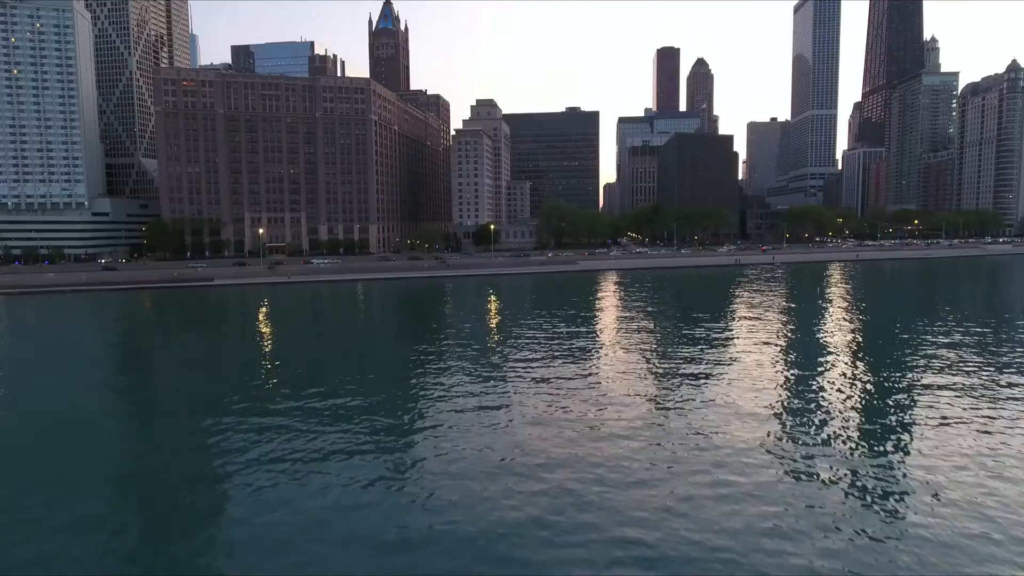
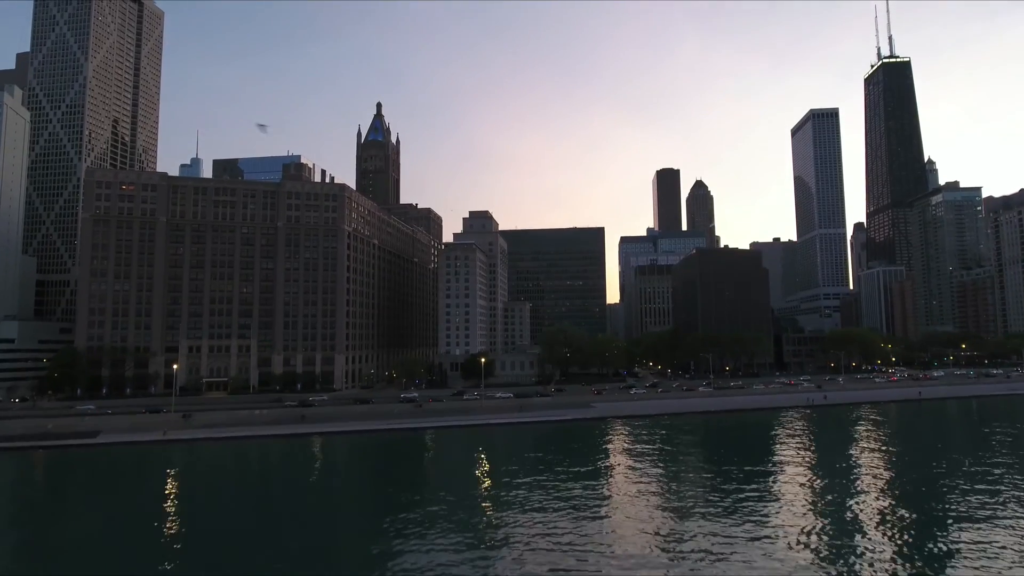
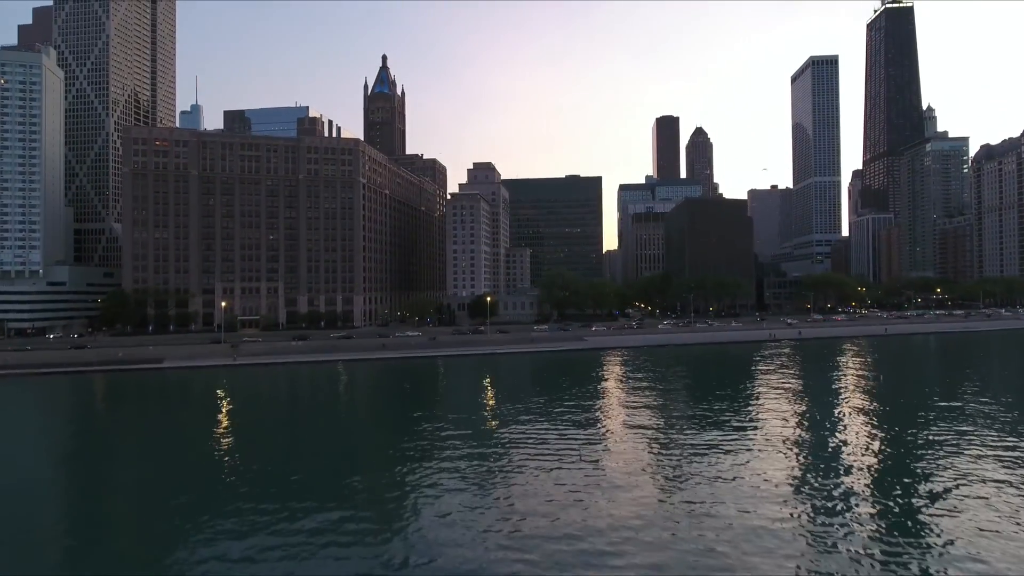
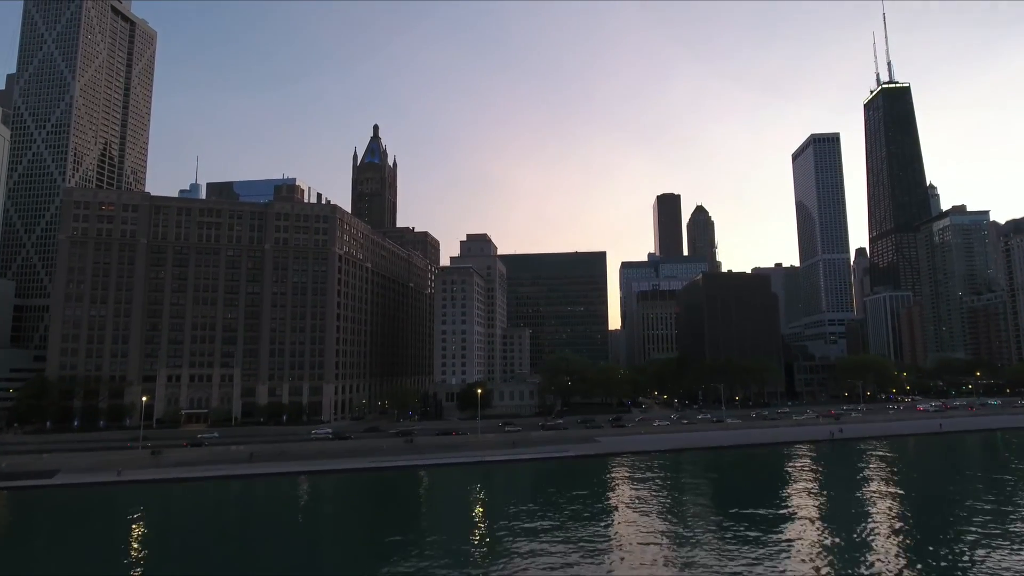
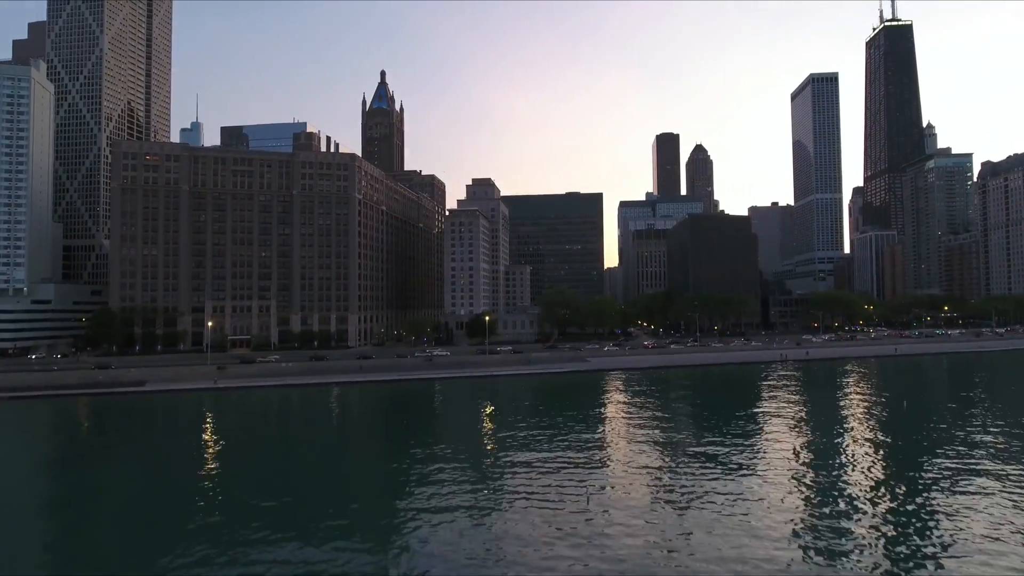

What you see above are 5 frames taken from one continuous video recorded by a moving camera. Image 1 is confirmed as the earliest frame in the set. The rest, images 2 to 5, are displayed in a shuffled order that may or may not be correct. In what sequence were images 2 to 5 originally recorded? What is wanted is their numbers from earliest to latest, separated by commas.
3, 5, 2, 4
